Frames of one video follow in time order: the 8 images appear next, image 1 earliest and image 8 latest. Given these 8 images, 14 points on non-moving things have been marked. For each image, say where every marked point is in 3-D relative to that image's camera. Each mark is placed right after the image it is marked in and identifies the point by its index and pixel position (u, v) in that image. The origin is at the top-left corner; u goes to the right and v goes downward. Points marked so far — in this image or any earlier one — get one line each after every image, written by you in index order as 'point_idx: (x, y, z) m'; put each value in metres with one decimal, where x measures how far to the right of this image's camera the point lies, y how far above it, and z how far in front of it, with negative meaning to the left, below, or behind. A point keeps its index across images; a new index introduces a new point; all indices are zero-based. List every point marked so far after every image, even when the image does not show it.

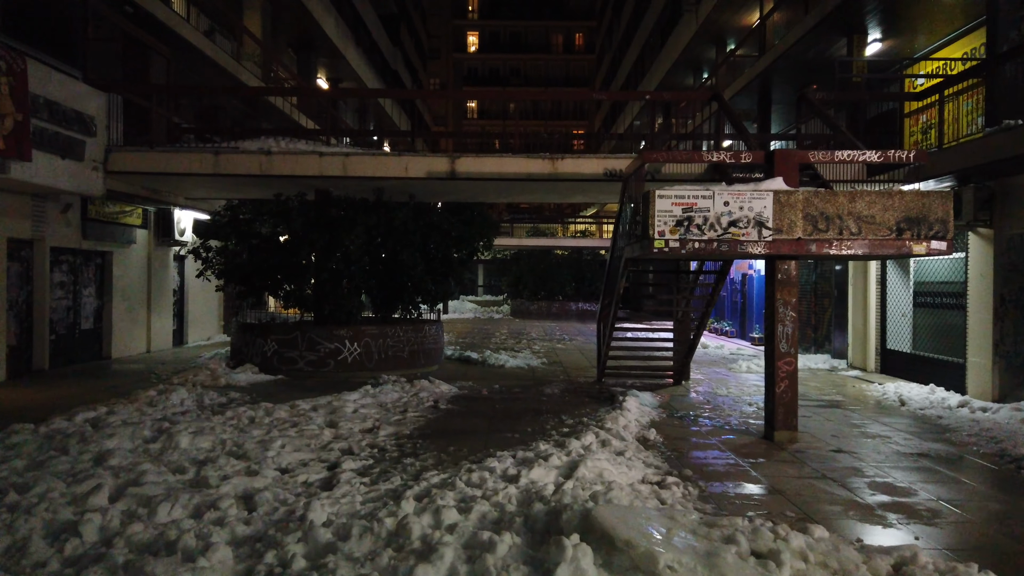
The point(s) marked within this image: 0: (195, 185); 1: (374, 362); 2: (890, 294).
0: (-5.1, +1.6, +12.0) m
1: (-2.2, -1.2, +11.9) m
2: (+6.9, -0.1, +13.9) m
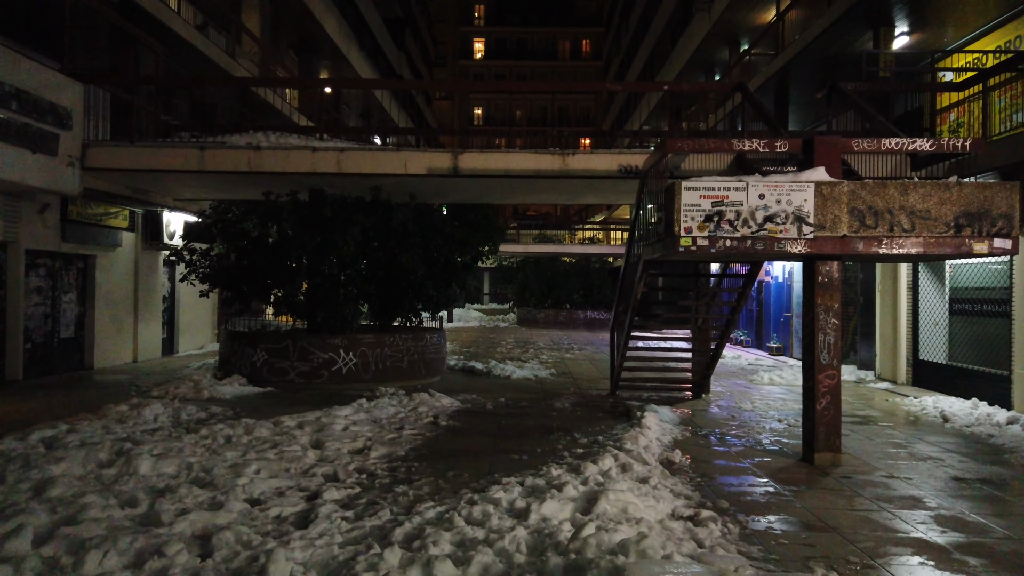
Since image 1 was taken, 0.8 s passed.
0: (-4.9, +1.5, +11.3) m
1: (-2.1, -1.3, +11.1) m
2: (+7.0, -0.2, +13.0) m
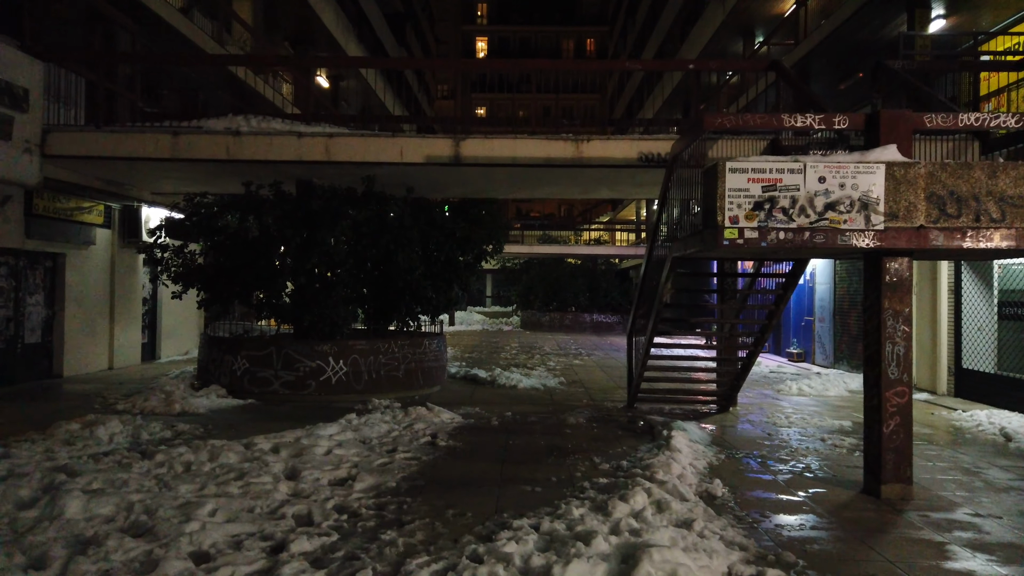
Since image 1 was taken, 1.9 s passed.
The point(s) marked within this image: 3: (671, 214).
0: (-4.8, +1.5, +10.2) m
1: (-2.0, -1.3, +10.0) m
2: (+7.1, -0.3, +12.0) m
3: (+1.7, +0.8, +8.2) m
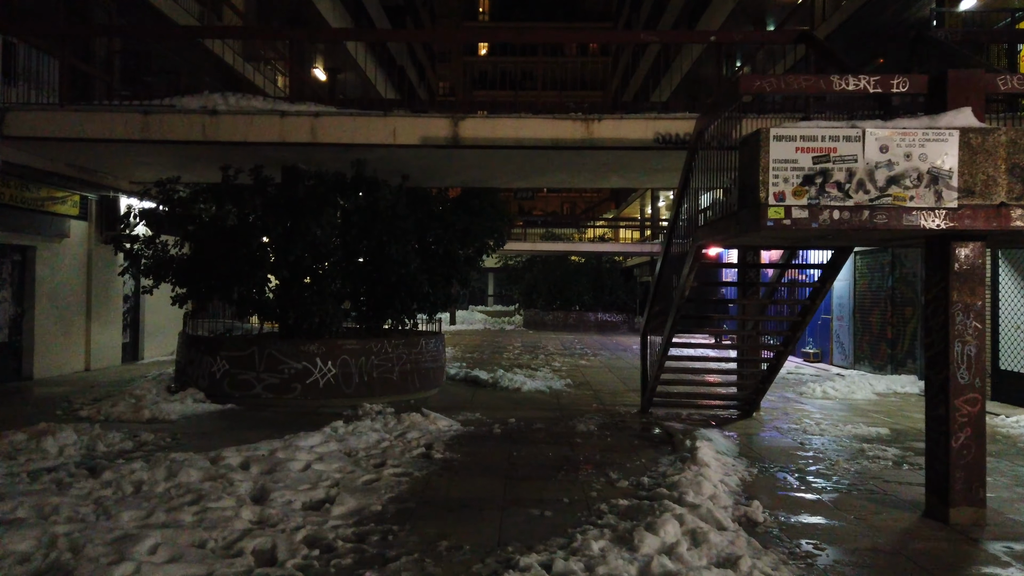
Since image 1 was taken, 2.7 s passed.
0: (-4.8, +1.6, +9.4) m
1: (-1.9, -1.2, +9.2) m
2: (+7.2, -0.2, +11.1) m
3: (+1.8, +0.9, +7.4) m
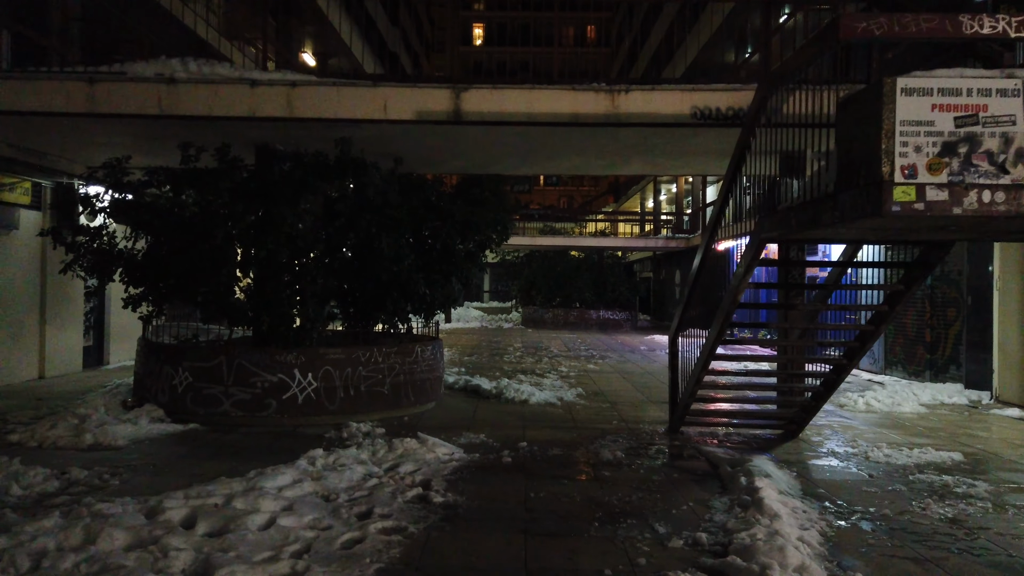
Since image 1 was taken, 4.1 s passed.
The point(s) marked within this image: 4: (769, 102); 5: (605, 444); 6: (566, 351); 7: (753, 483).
0: (-4.7, +1.6, +8.1) m
1: (-1.8, -1.2, +7.9) m
2: (+7.3, -0.2, +9.9) m
3: (+1.9, +0.8, +6.1) m
4: (+1.9, +1.4, +5.9) m
5: (+0.9, -1.5, +7.3) m
6: (+1.3, -1.5, +18.3) m
7: (+1.7, -1.4, +5.5) m
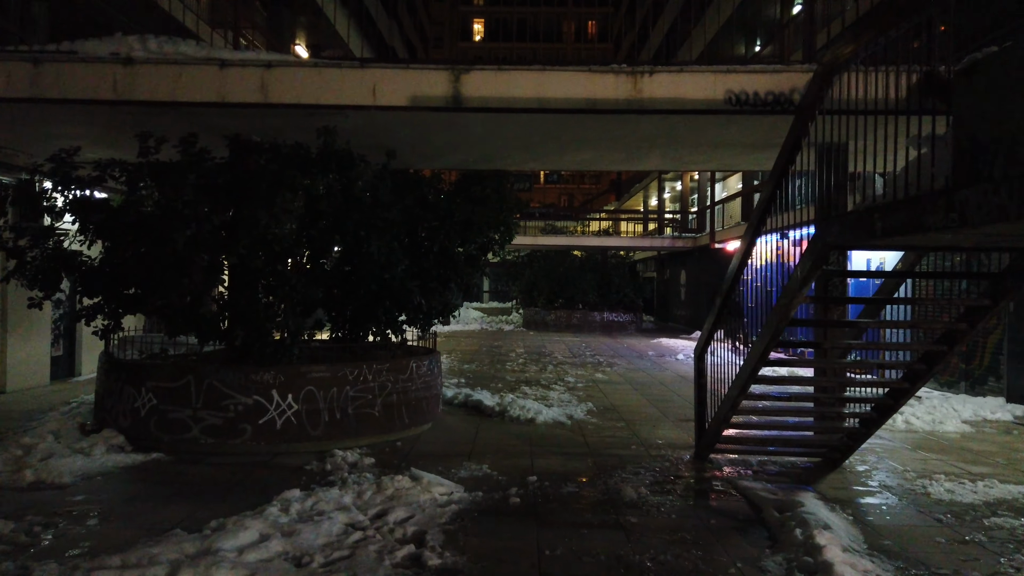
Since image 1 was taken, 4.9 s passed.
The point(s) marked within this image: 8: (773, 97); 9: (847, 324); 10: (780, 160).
0: (-4.6, +1.5, +7.2) m
1: (-1.8, -1.3, +7.0) m
2: (+7.3, -0.3, +9.0) m
3: (+1.9, +0.8, +5.2) m
4: (+2.0, +1.4, +5.0) m
5: (+1.0, -1.6, +6.4) m
6: (+1.4, -1.6, +17.4) m
7: (+1.8, -1.5, +4.6) m
8: (+2.1, +1.6, +6.2) m
9: (+2.7, -0.2, +6.1) m
10: (+1.9, +0.9, +5.6) m
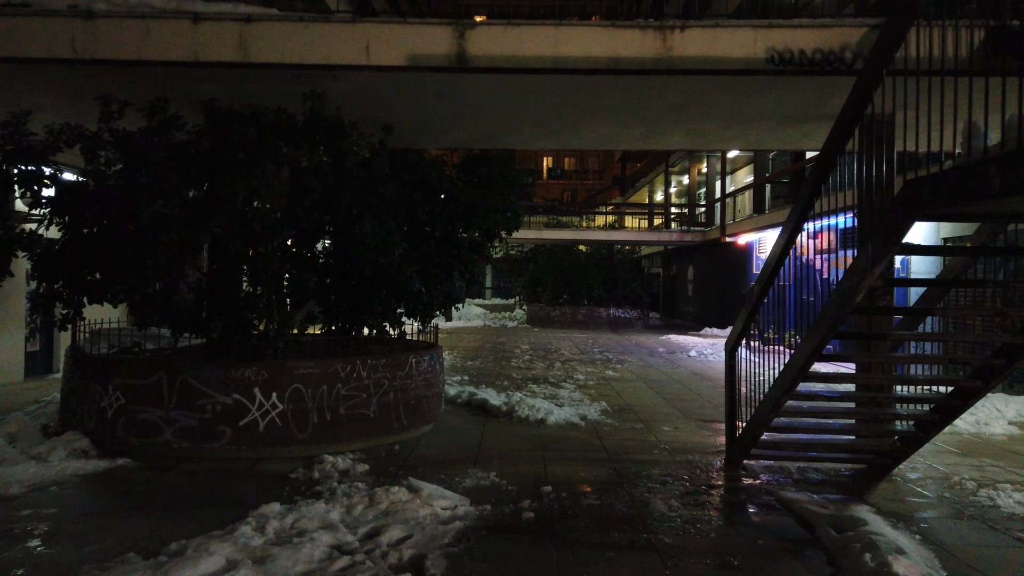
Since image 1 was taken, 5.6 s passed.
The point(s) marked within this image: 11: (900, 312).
0: (-4.5, +1.6, +6.5) m
1: (-1.7, -1.2, +6.3) m
2: (+7.4, -0.2, +8.2) m
3: (+2.0, +0.9, +4.5) m
4: (+2.1, +1.5, +4.2) m
5: (+1.1, -1.5, +5.7) m
6: (+1.5, -1.4, +16.6) m
7: (+1.9, -1.4, +3.8) m
8: (+2.2, +1.7, +5.4) m
9: (+2.8, -0.1, +5.3) m
10: (+2.0, +1.0, +4.8) m
11: (+2.5, -0.1, +4.8) m
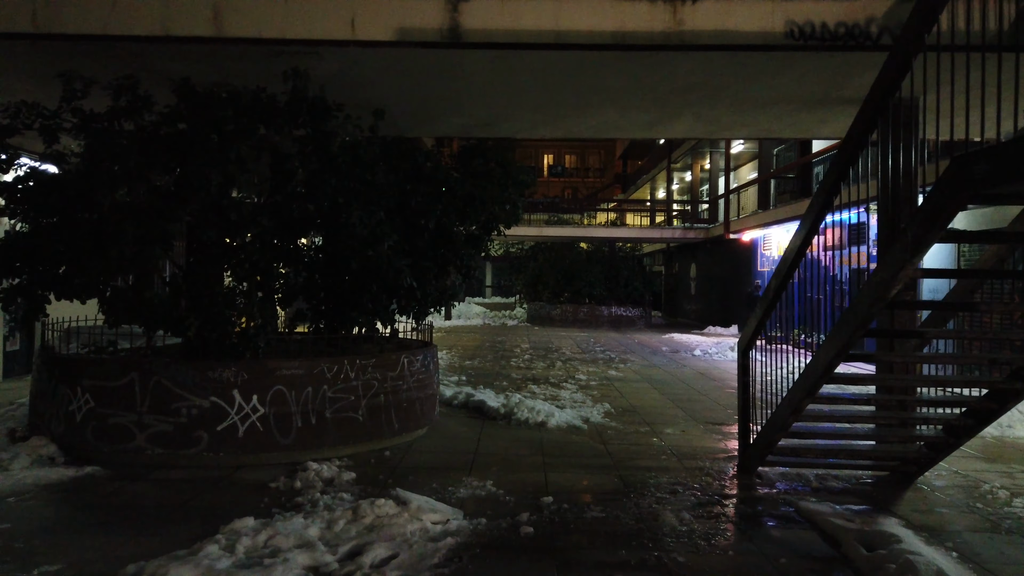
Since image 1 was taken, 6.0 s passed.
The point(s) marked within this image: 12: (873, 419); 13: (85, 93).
0: (-4.6, +1.7, +6.0) m
1: (-1.7, -1.1, +5.9) m
2: (+7.4, -0.1, +7.8) m
3: (+2.0, +0.9, +4.0) m
4: (+2.1, +1.5, +3.8) m
5: (+1.0, -1.4, +5.3) m
6: (+1.5, -1.4, +16.2) m
7: (+1.9, -1.4, +3.4) m
8: (+2.2, +1.7, +5.0) m
9: (+2.8, -0.1, +4.9) m
10: (+2.0, +1.1, +4.4) m
11: (+2.4, -0.1, +4.4) m
12: (+2.6, -0.9, +5.4) m
13: (-2.9, +1.3, +5.2) m
